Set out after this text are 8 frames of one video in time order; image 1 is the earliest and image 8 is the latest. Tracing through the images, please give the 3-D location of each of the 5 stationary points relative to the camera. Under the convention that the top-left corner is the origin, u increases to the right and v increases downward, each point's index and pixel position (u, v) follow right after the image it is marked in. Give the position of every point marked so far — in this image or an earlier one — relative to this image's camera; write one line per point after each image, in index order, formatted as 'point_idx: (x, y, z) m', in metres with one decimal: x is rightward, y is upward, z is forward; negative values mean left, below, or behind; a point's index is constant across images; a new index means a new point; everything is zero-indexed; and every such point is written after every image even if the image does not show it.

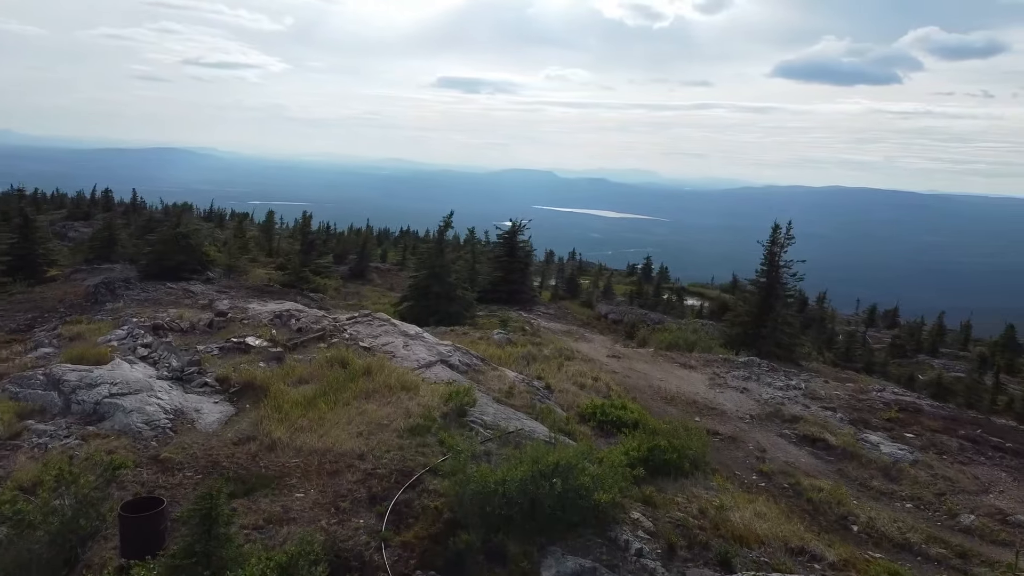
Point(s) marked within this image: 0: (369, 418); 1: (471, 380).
0: (-1.2, -1.1, +6.8) m
1: (-0.4, -1.0, +8.4) m
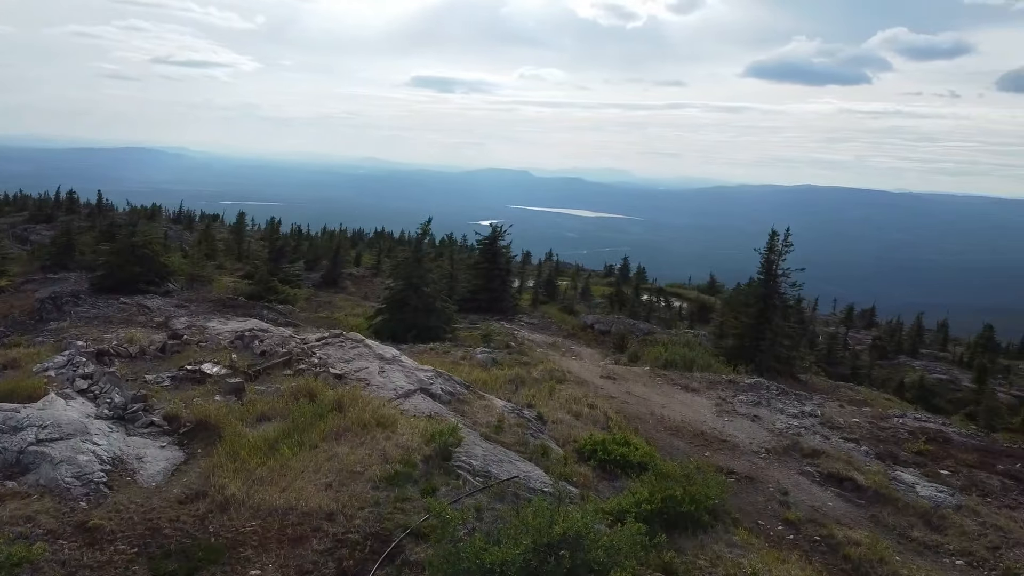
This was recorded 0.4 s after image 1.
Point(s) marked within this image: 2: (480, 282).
0: (-1.3, -1.3, +5.9) m
1: (-0.5, -1.2, +7.5) m
2: (-0.7, +0.1, +18.4) m
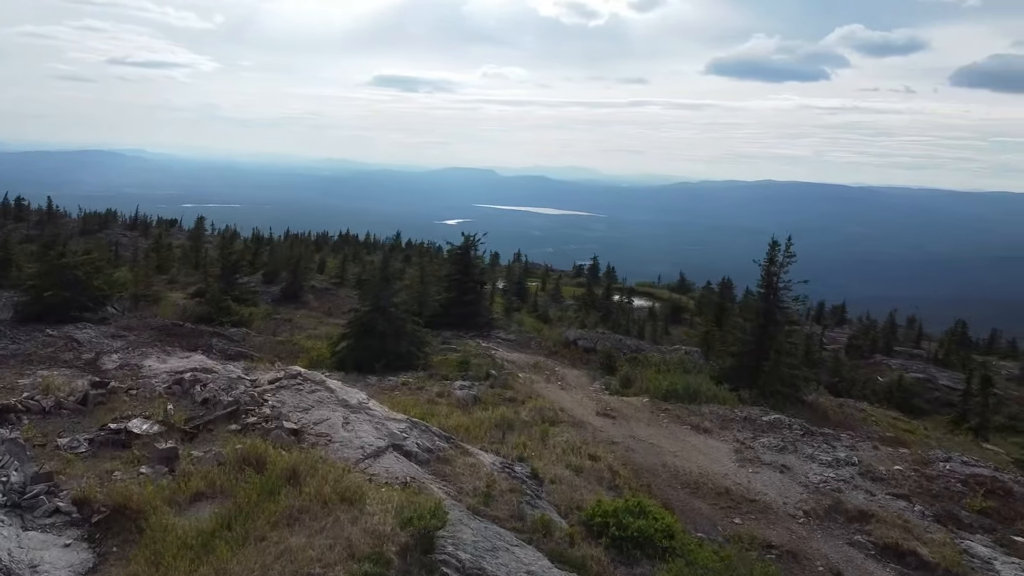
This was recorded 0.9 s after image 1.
0: (-1.3, -1.7, +4.7) m
1: (-0.6, -1.5, +6.2) m
2: (-1.3, -0.2, +17.1) m
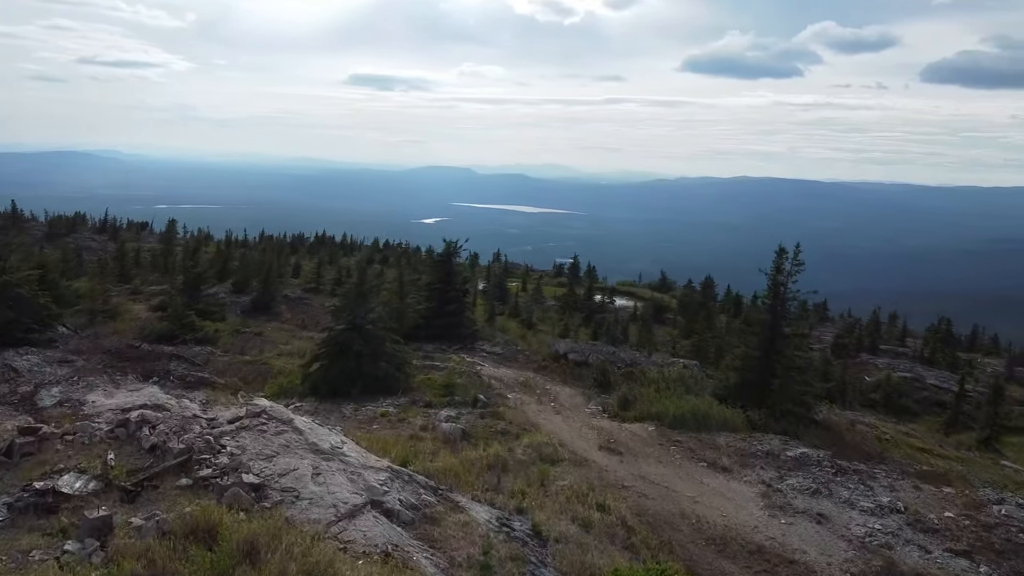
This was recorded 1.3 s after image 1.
0: (-1.2, -1.9, +3.7) m
1: (-0.6, -1.7, +5.3) m
2: (-1.6, -0.4, +16.1) m
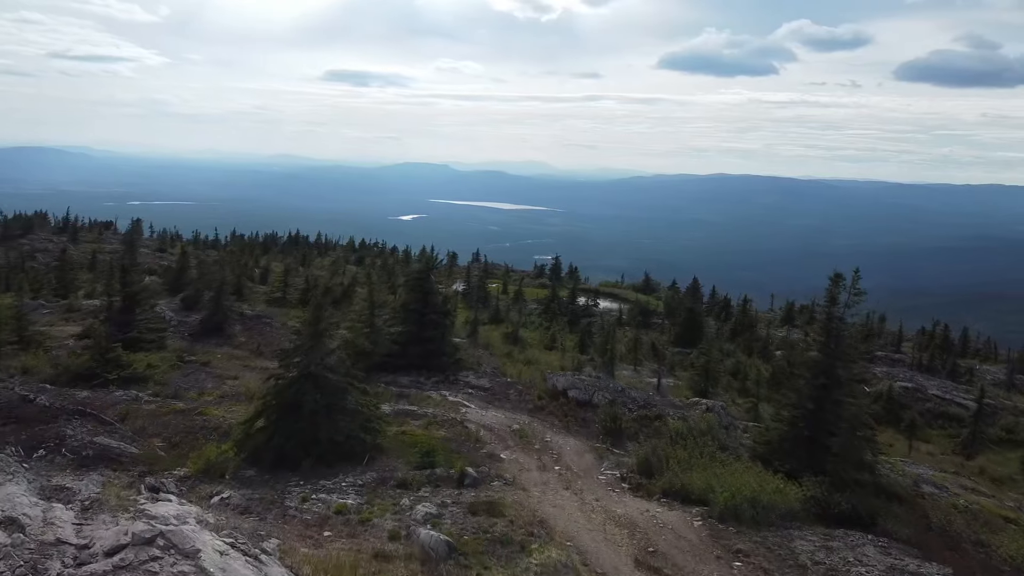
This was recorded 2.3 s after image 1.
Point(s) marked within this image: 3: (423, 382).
0: (-1.1, -2.3, +1.5) m
1: (-0.5, -2.1, +3.1) m
2: (-1.8, -0.7, +13.9) m
3: (-1.5, -1.5, +13.2) m
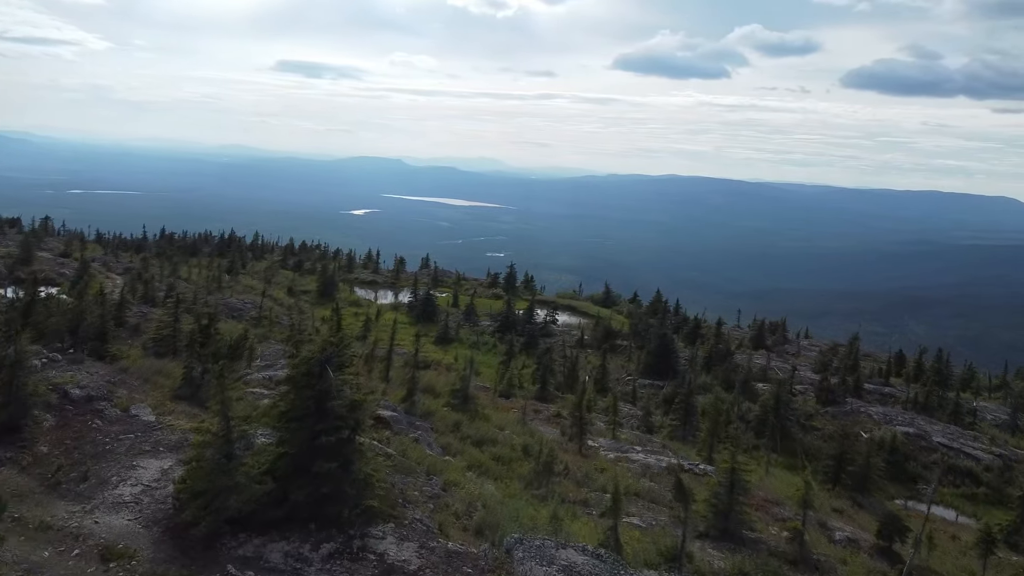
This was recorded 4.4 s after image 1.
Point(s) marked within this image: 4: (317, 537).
0: (-1.0, -3.5, -3.7) m
1: (-0.5, -3.3, -2.0) m
2: (-2.4, -1.9, +8.7) m
3: (-2.1, -2.7, +7.9) m
4: (-2.1, -2.6, +8.3) m
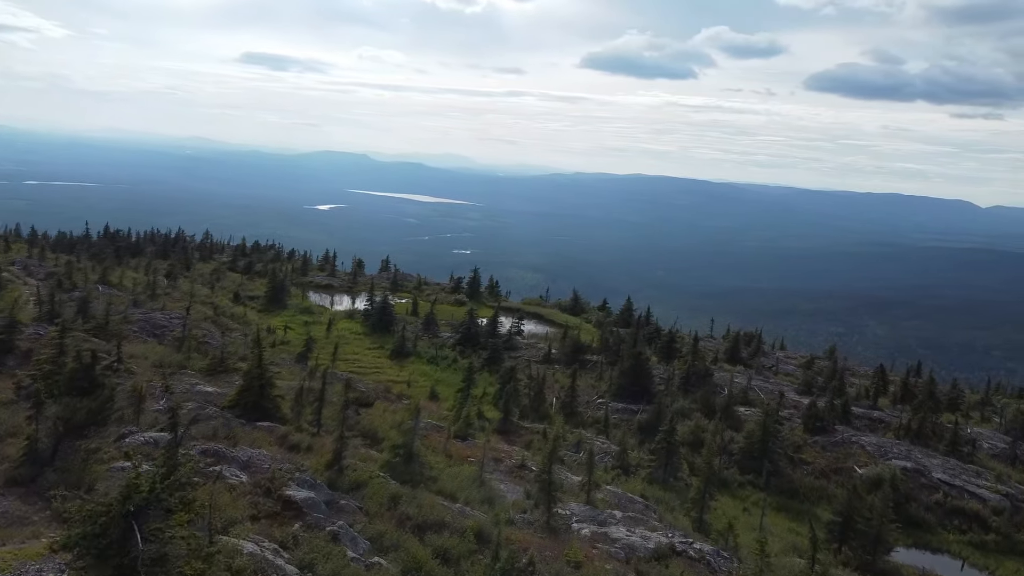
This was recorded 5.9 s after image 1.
0: (-0.9, -4.2, -7.1) m
1: (-0.5, -4.0, -5.5) m
2: (-2.9, -2.5, +5.1) m
3: (-2.5, -3.4, +4.4) m
4: (-2.5, -3.3, +4.8) m
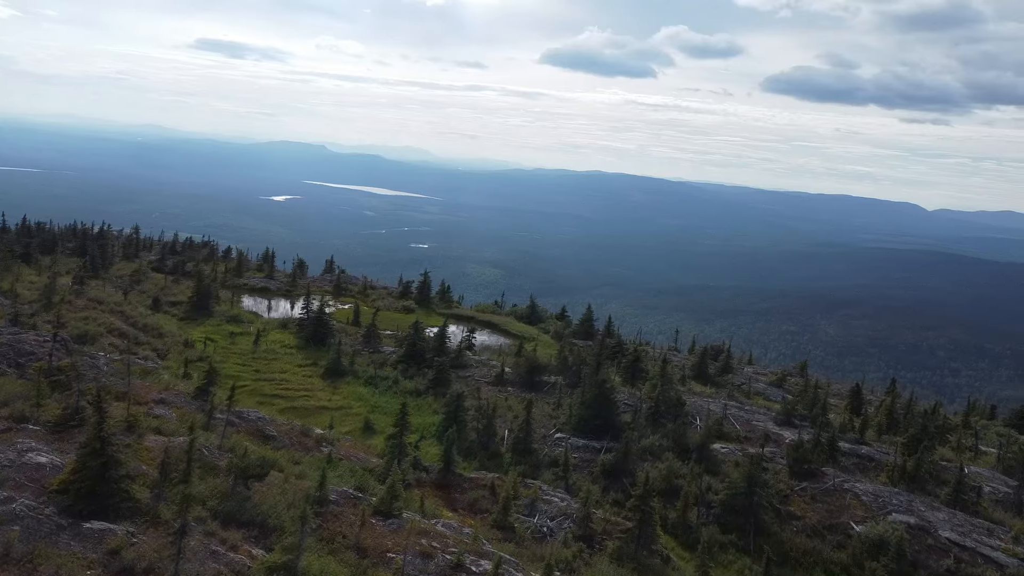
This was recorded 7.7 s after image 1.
0: (-0.7, -5.2, -11.7) m
1: (-0.4, -5.0, -10.0) m
2: (-3.3, -3.4, +0.5) m
3: (-2.9, -4.2, -0.2) m
4: (-3.0, -4.1, +0.1) m
